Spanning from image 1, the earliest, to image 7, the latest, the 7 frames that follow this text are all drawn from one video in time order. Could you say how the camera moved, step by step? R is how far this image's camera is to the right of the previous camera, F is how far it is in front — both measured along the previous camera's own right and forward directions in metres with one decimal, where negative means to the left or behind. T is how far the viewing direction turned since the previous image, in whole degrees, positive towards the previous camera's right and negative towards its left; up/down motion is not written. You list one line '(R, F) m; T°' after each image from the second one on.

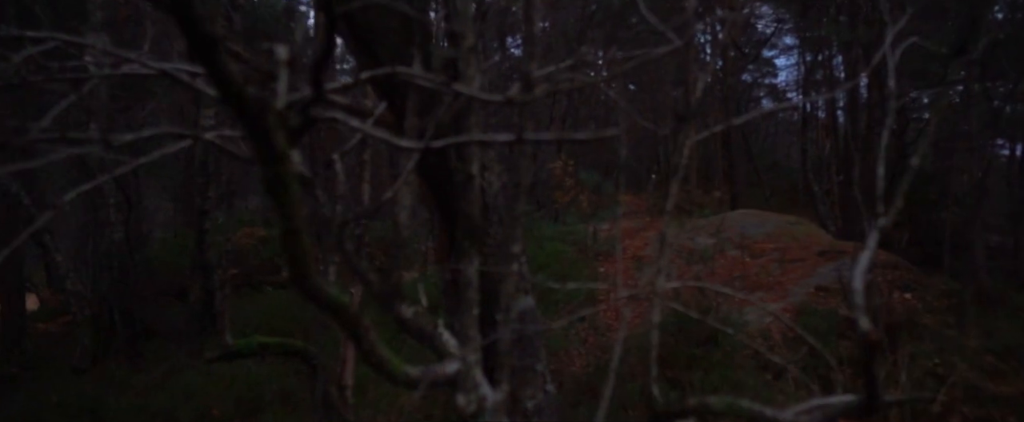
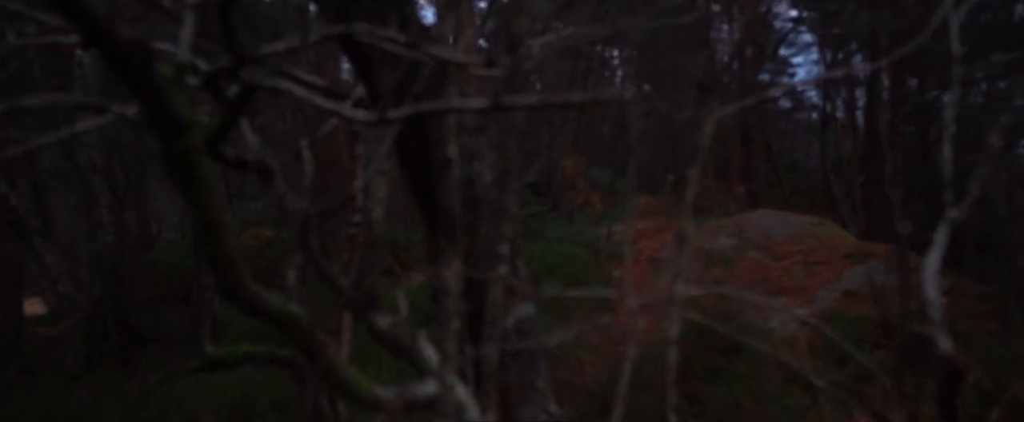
(+0.1, +0.7) m; -1°
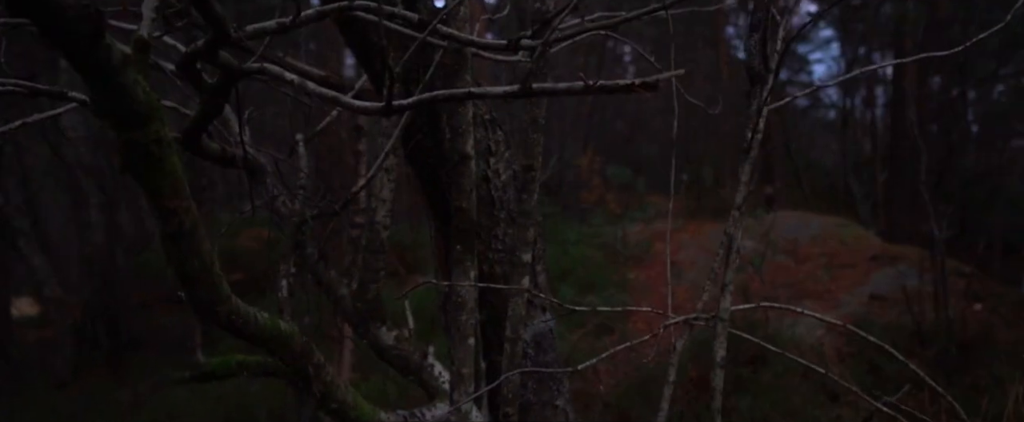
(0.0, +0.4) m; -1°
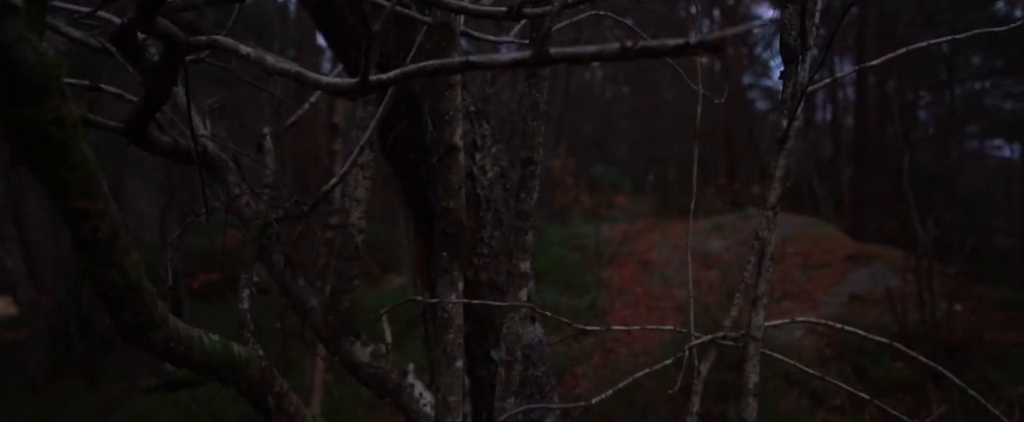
(-0.1, +0.4) m; +2°
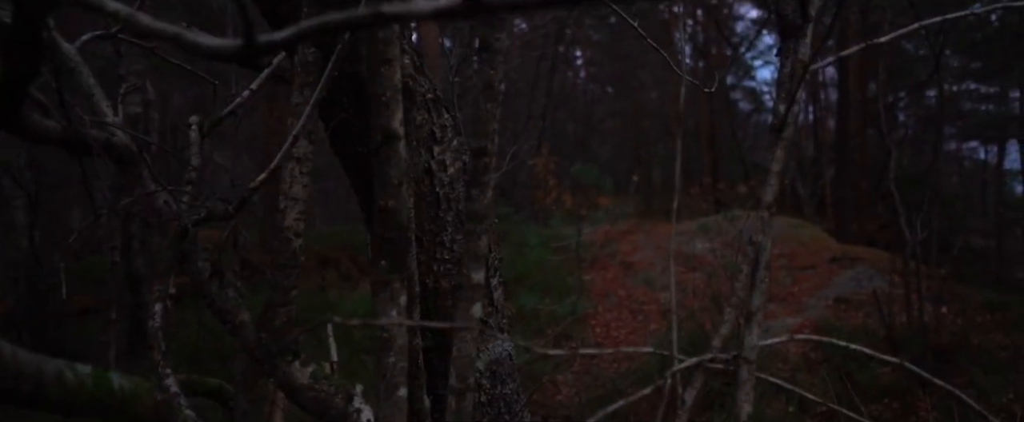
(+0.1, +0.4) m; +1°
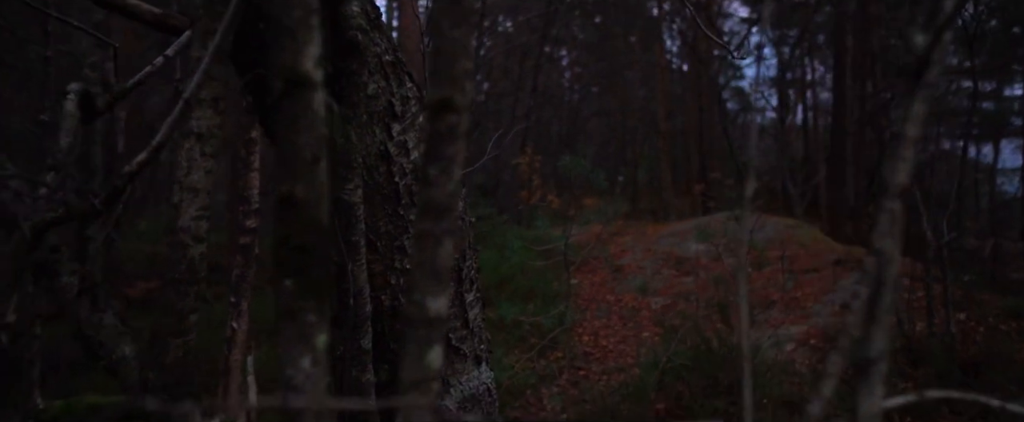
(0.0, +0.8) m; +1°
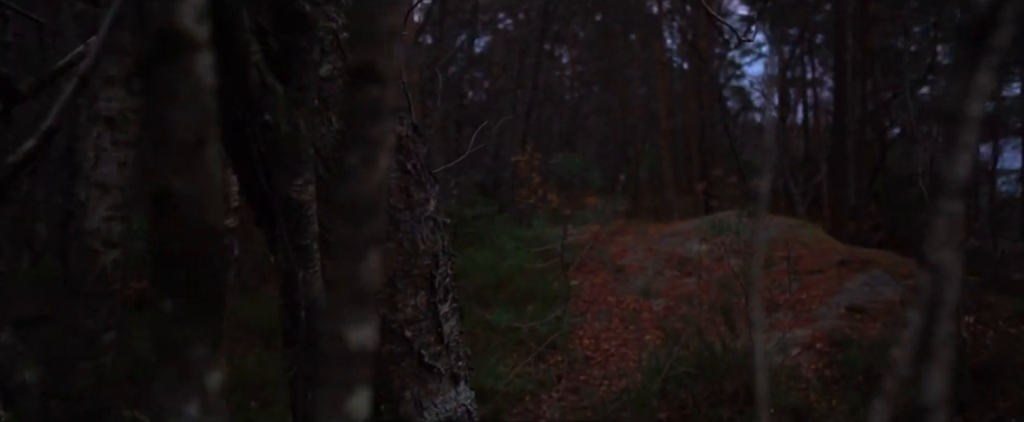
(+0.1, +0.3) m; 0°
